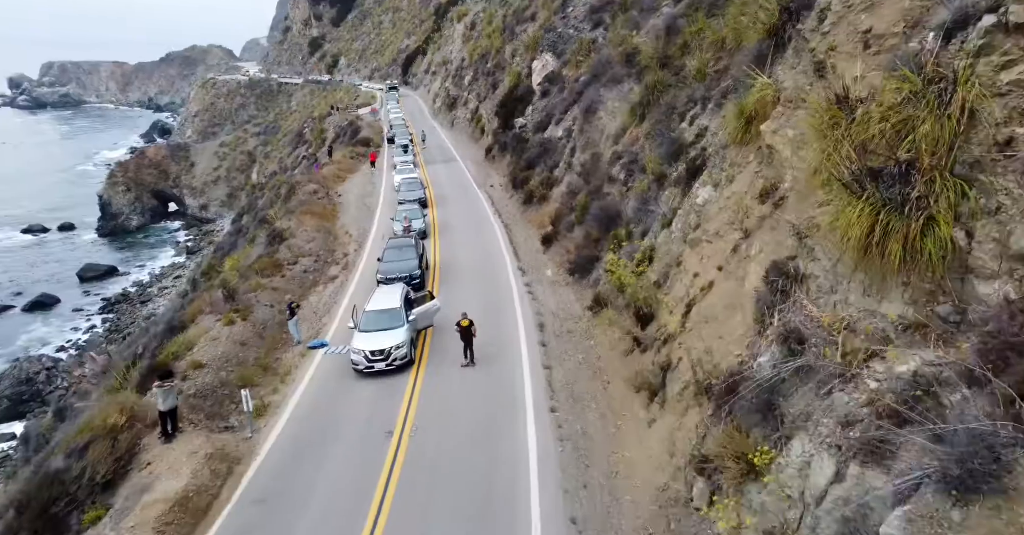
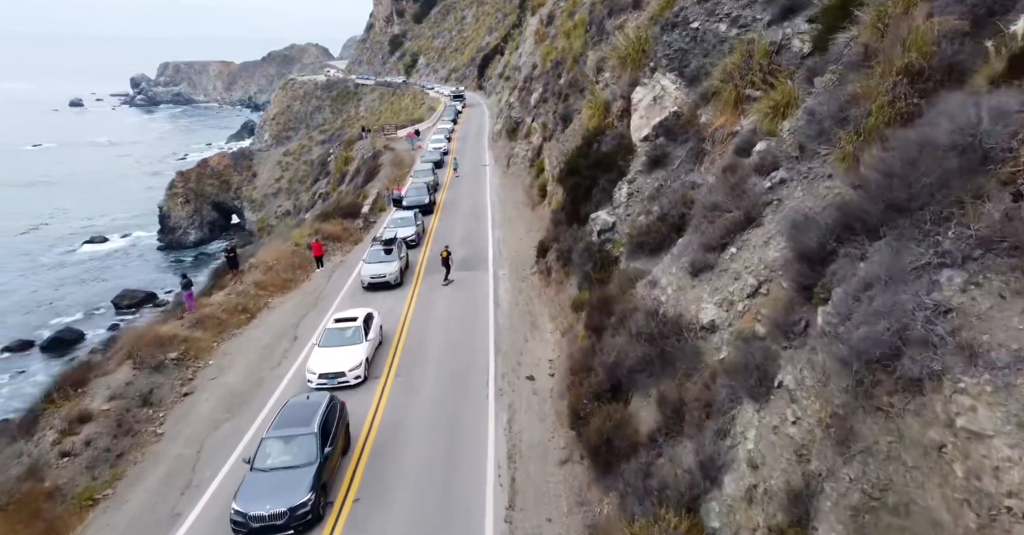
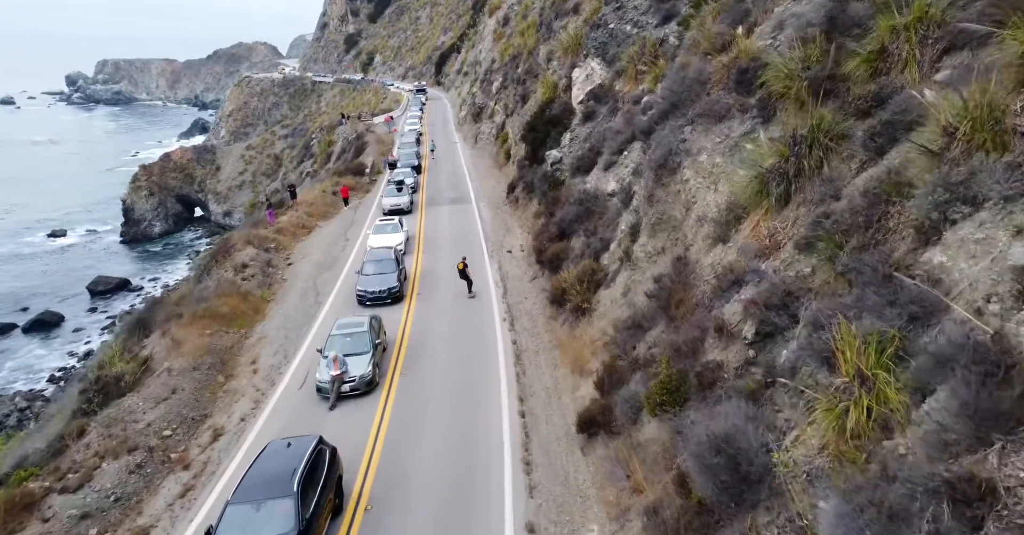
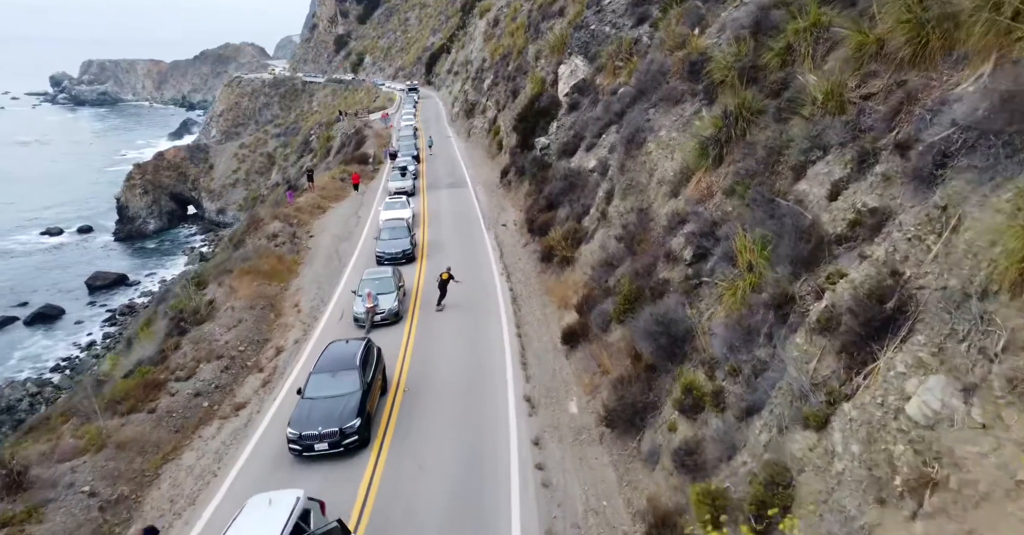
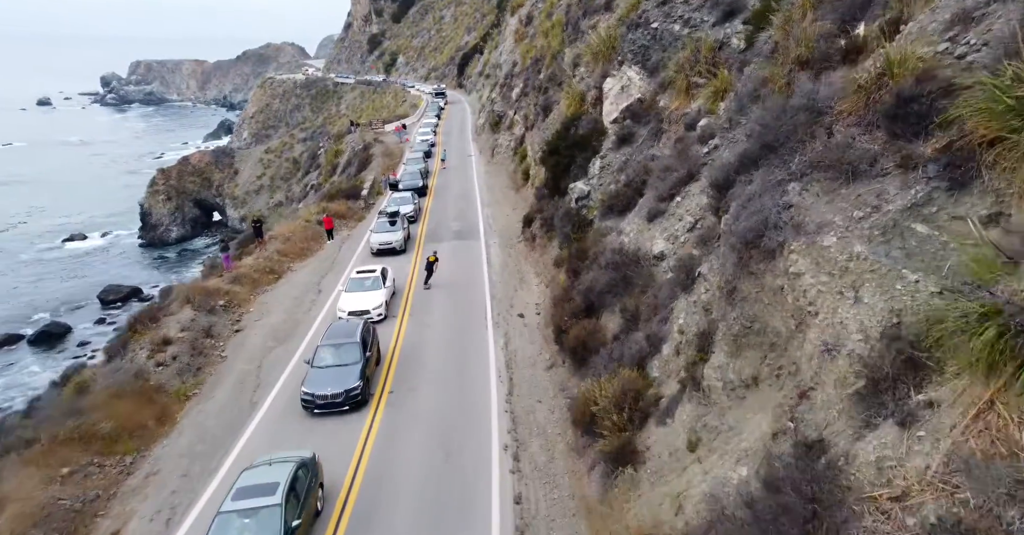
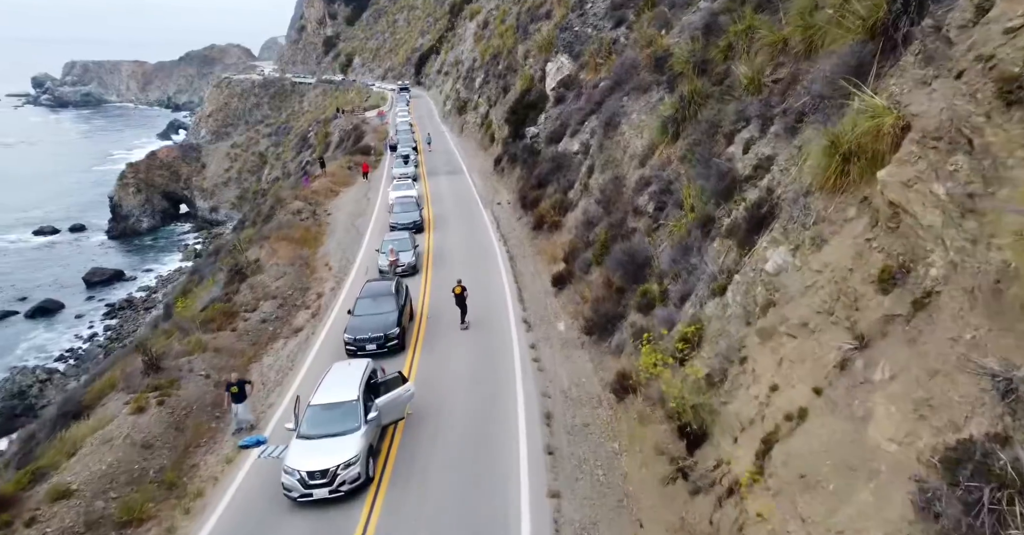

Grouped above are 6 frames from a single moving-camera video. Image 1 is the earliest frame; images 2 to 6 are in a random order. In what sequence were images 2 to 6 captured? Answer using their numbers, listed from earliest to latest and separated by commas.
6, 4, 3, 5, 2
